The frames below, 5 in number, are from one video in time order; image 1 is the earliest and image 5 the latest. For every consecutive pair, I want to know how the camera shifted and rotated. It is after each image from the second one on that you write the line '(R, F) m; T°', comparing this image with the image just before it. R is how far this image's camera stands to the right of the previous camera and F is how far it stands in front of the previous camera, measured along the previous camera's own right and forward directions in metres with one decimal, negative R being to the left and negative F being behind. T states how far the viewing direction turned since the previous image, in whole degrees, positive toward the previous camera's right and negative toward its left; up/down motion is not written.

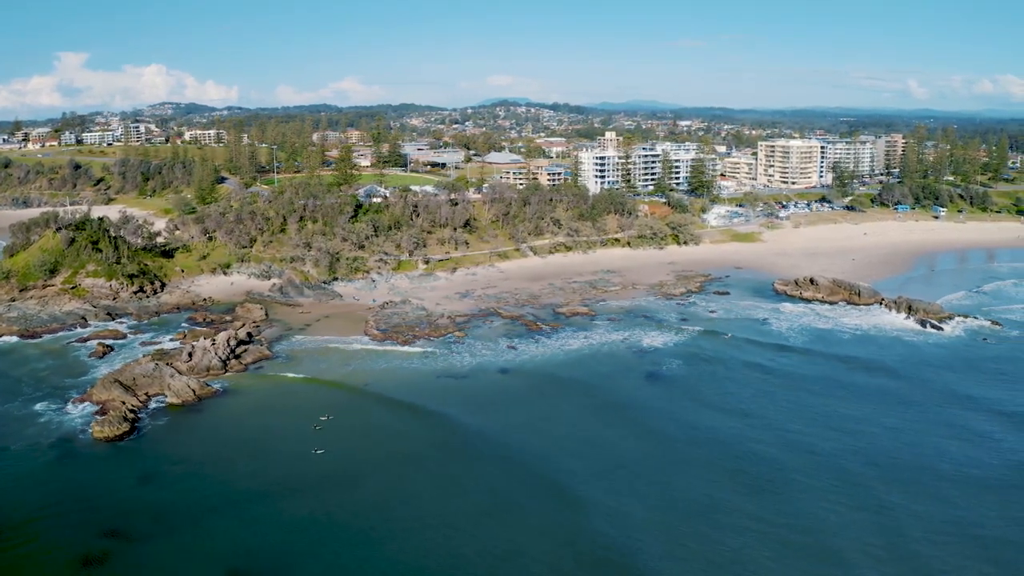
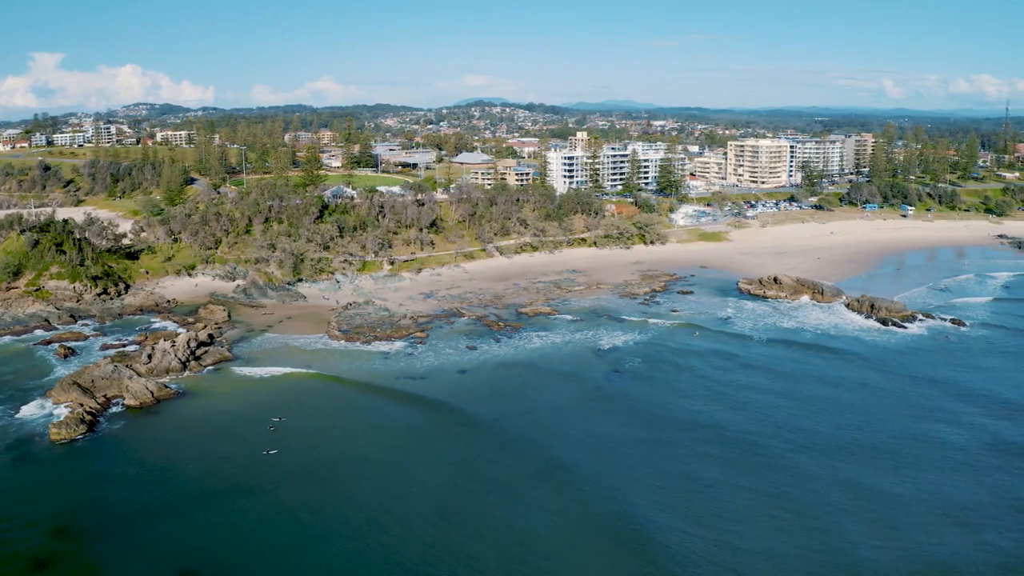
(+1.5, 0.0) m; +1°
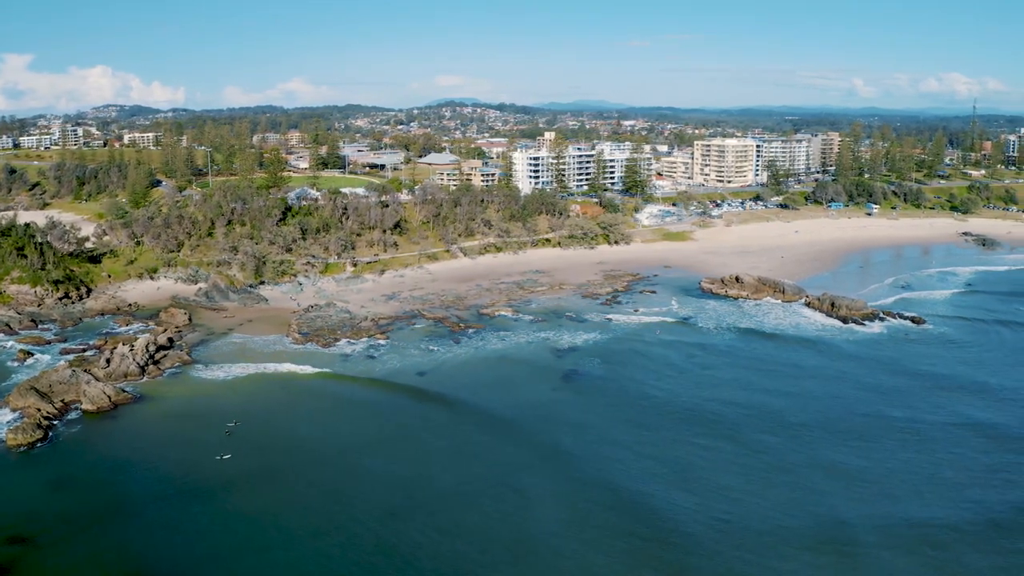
(+1.3, 0.0) m; +1°
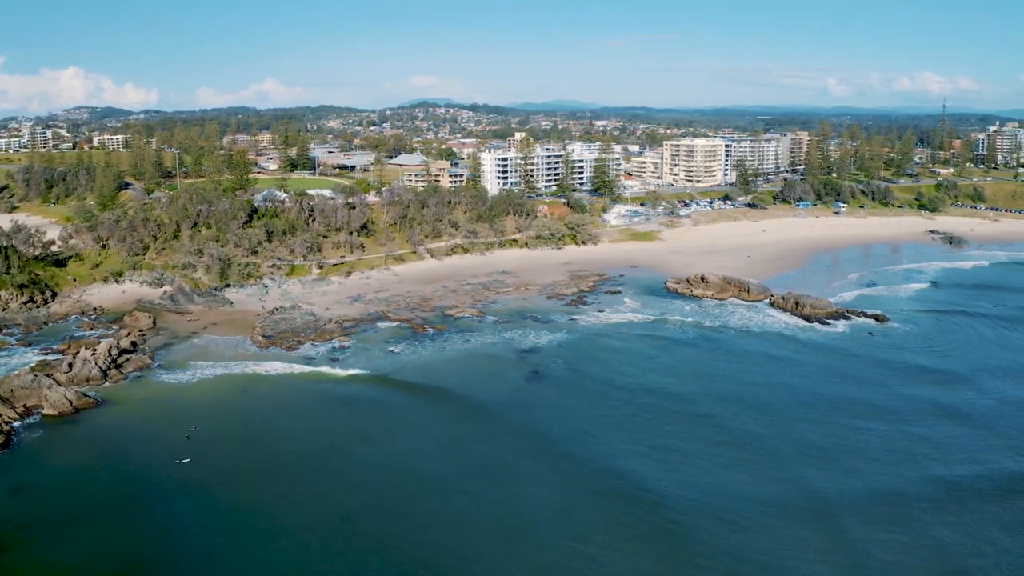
(+1.2, -0.1) m; +1°
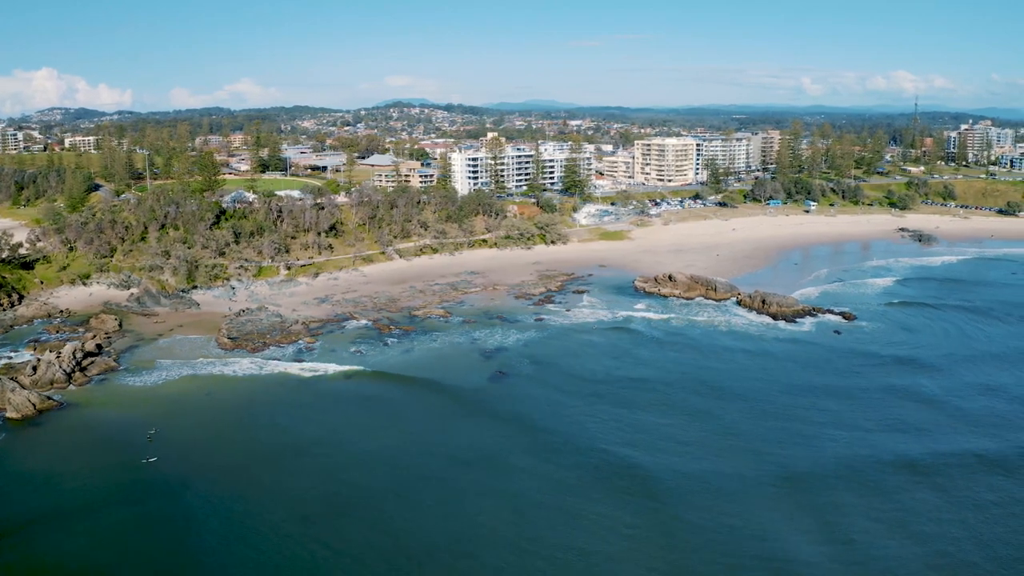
(+1.1, -0.1) m; +1°
